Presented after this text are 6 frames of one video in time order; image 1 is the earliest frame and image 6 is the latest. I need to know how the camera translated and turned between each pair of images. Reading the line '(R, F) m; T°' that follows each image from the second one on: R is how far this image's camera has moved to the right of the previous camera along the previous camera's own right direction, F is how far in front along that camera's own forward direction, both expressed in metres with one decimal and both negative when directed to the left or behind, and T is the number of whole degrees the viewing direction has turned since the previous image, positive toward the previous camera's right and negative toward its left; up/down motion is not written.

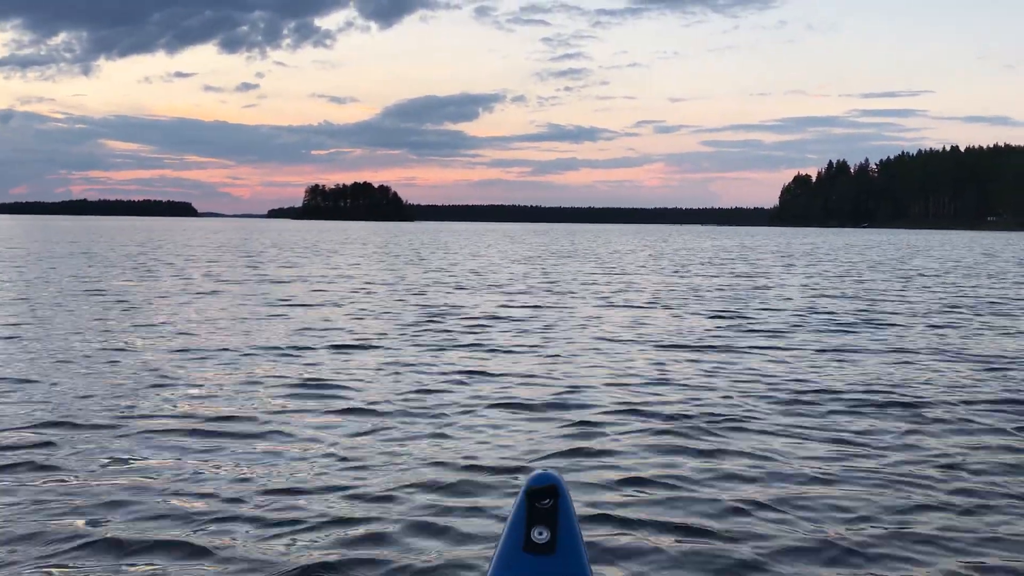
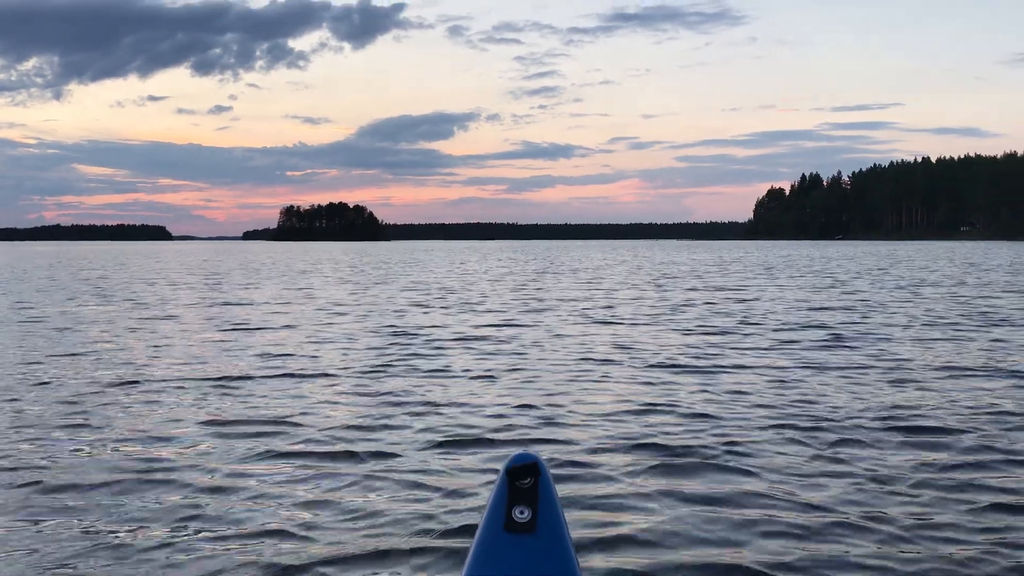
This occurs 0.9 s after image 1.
(-0.7, -0.8) m; +1°
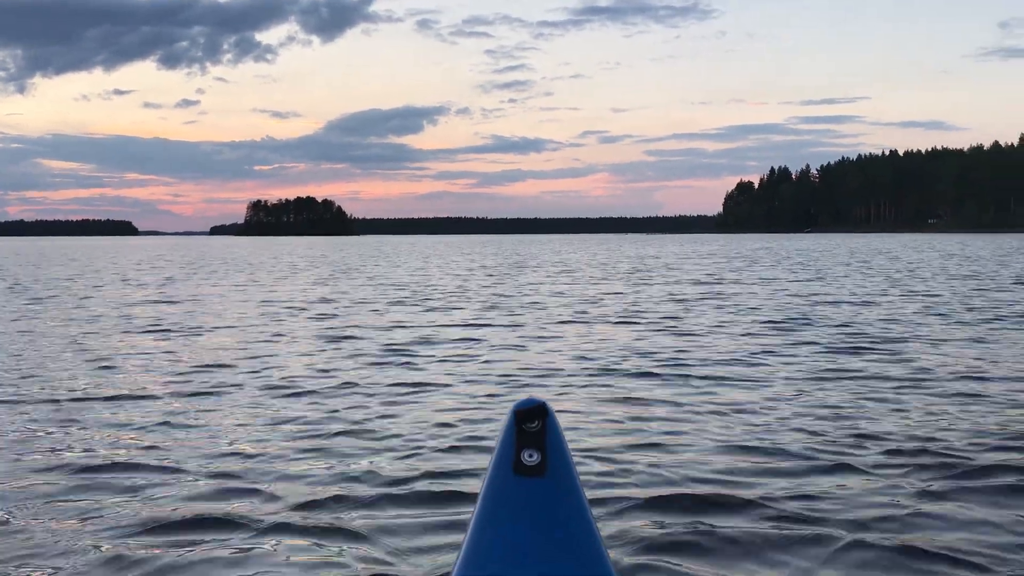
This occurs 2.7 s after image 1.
(-0.3, +0.9) m; +2°
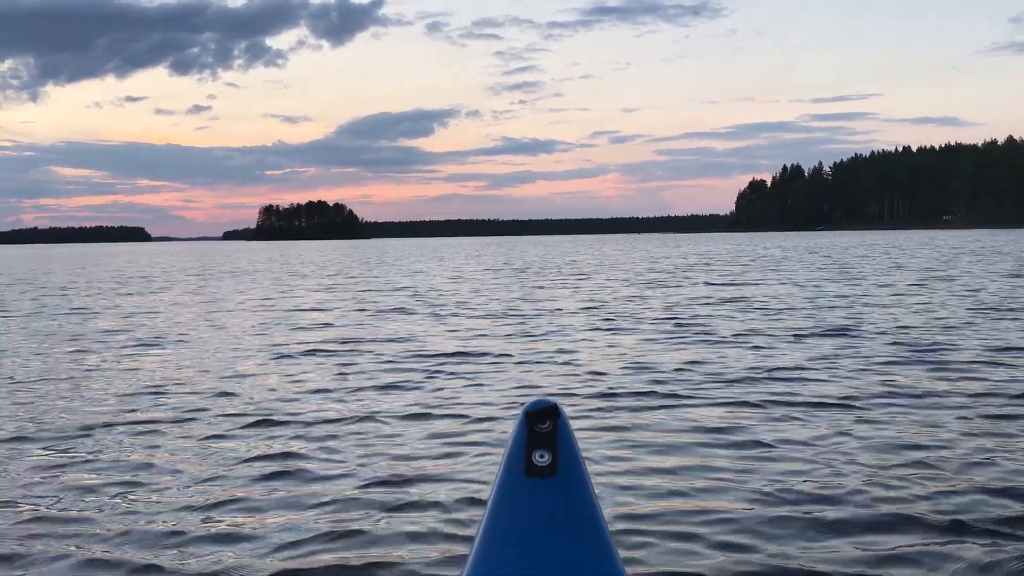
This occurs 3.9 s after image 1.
(-1.4, +0.2) m; -1°
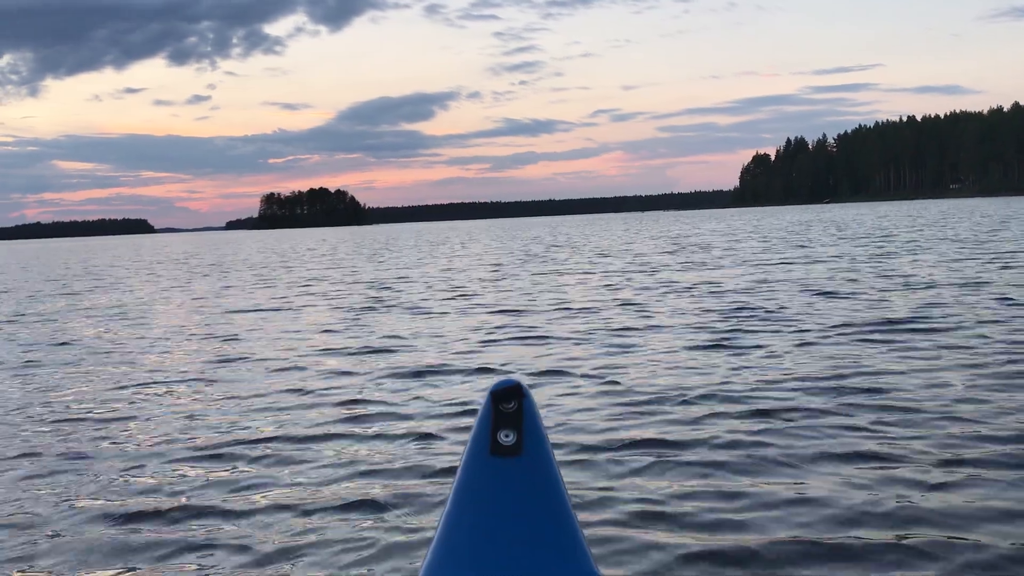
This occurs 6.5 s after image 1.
(+0.4, +0.5) m; 0°
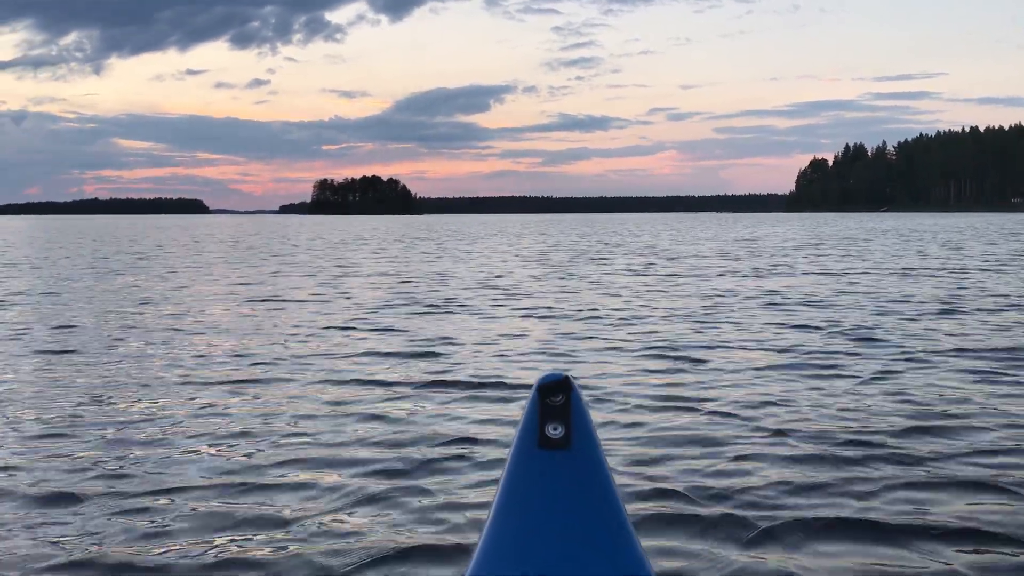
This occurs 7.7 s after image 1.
(0.0, +0.3) m; -3°
